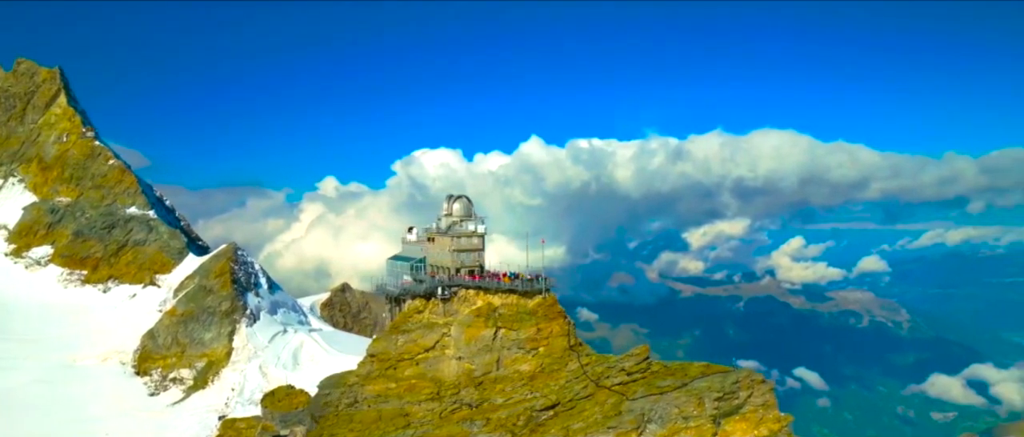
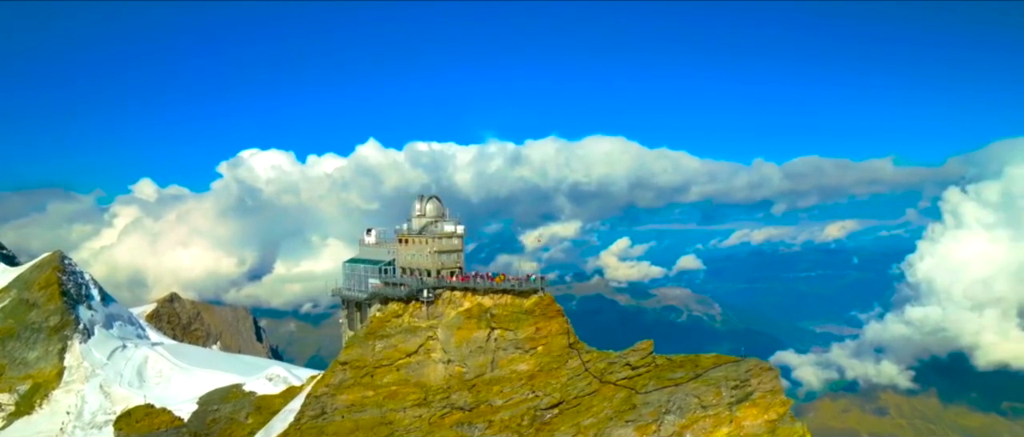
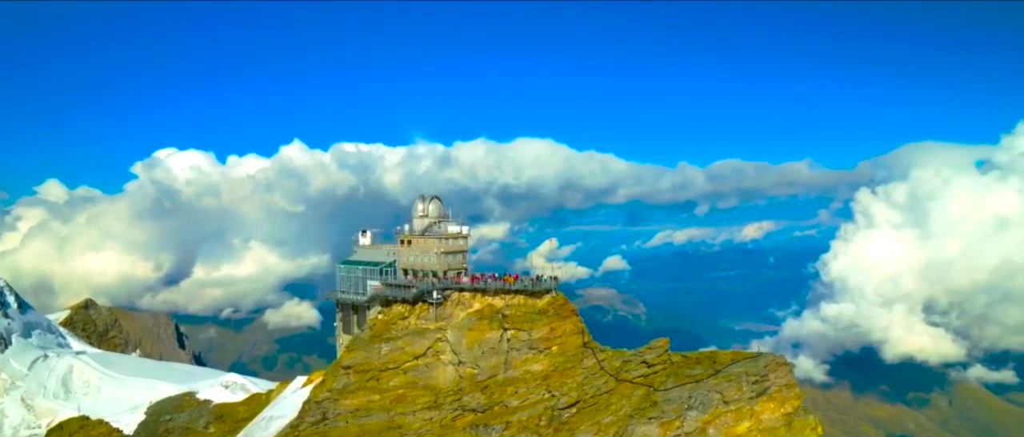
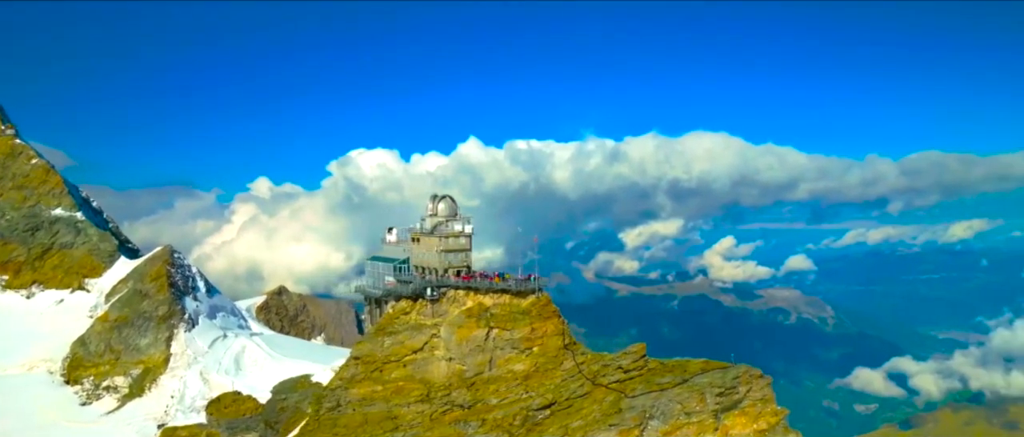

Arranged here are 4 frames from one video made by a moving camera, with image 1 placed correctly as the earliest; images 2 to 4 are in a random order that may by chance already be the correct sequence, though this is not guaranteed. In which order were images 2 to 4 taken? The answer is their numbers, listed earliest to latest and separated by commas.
4, 2, 3
